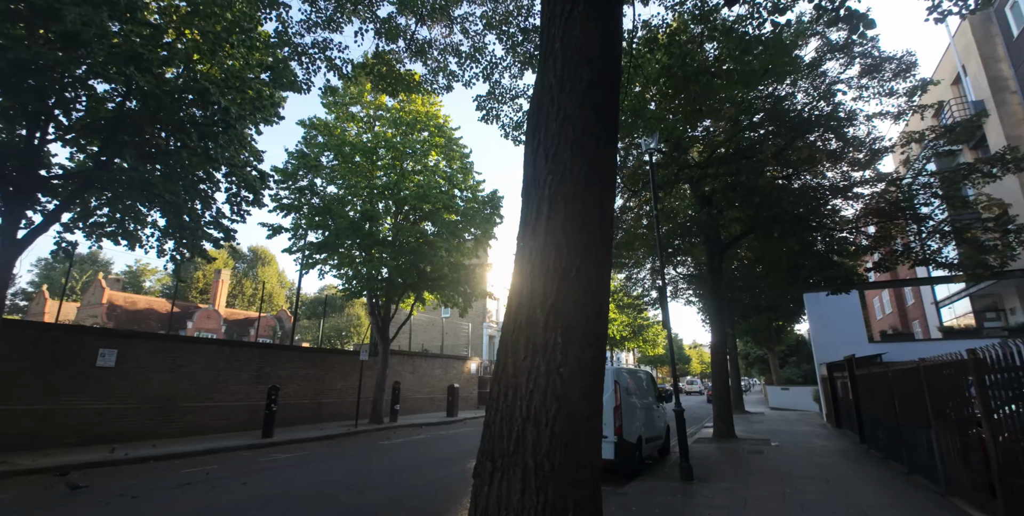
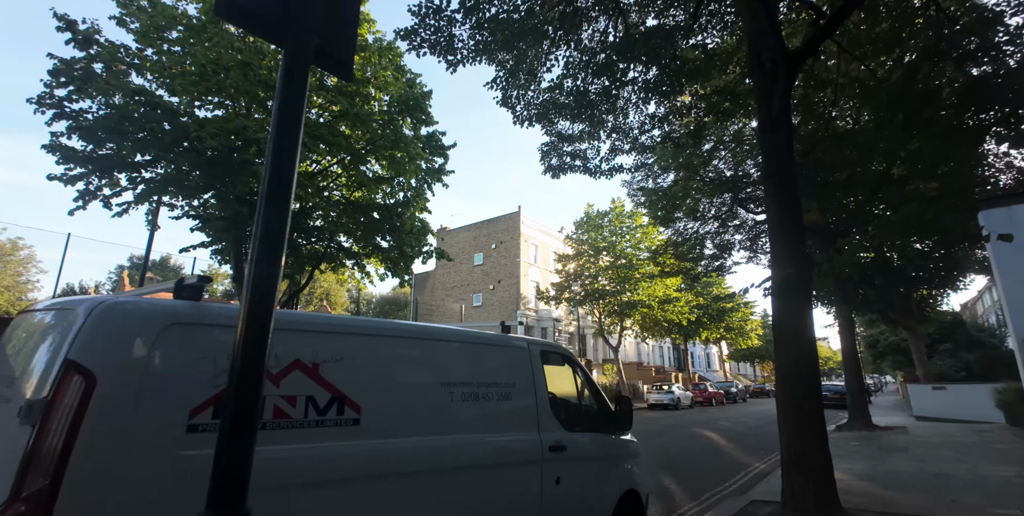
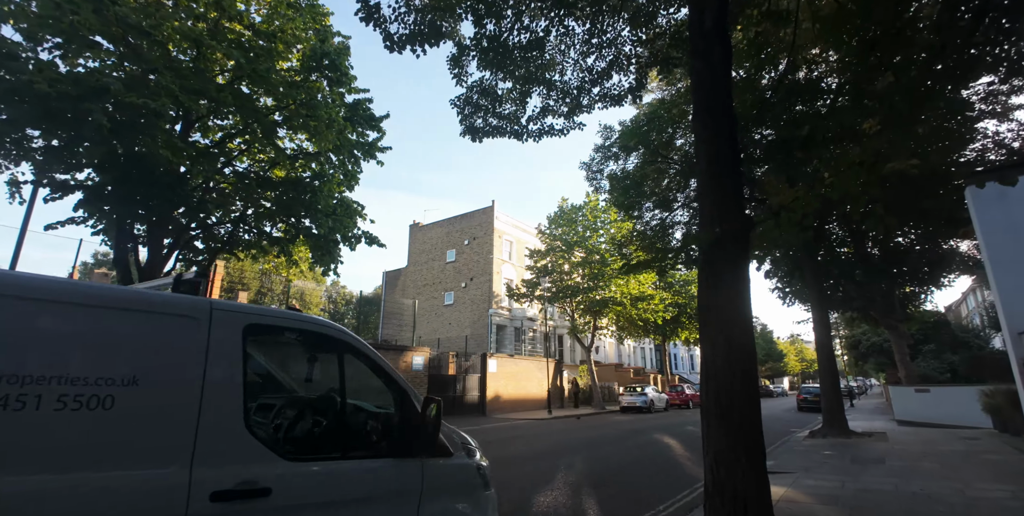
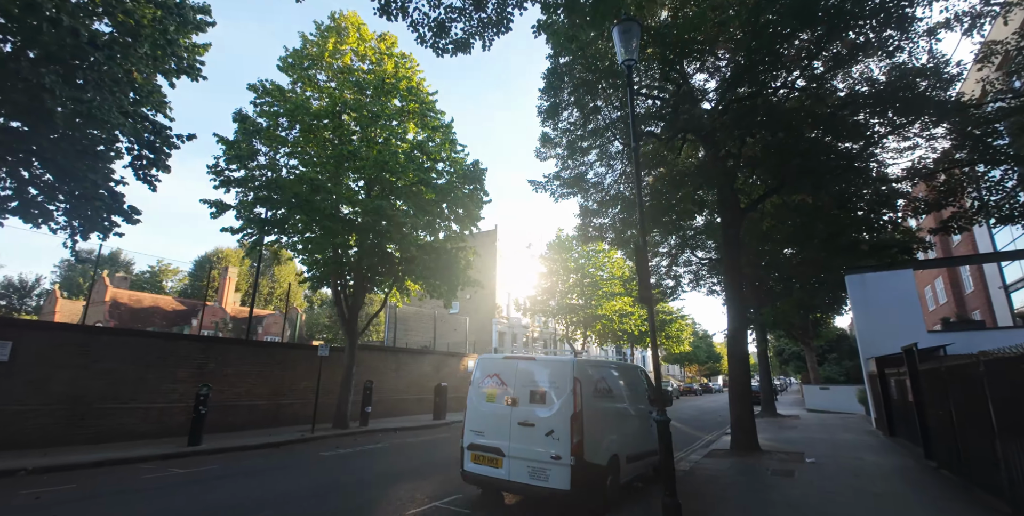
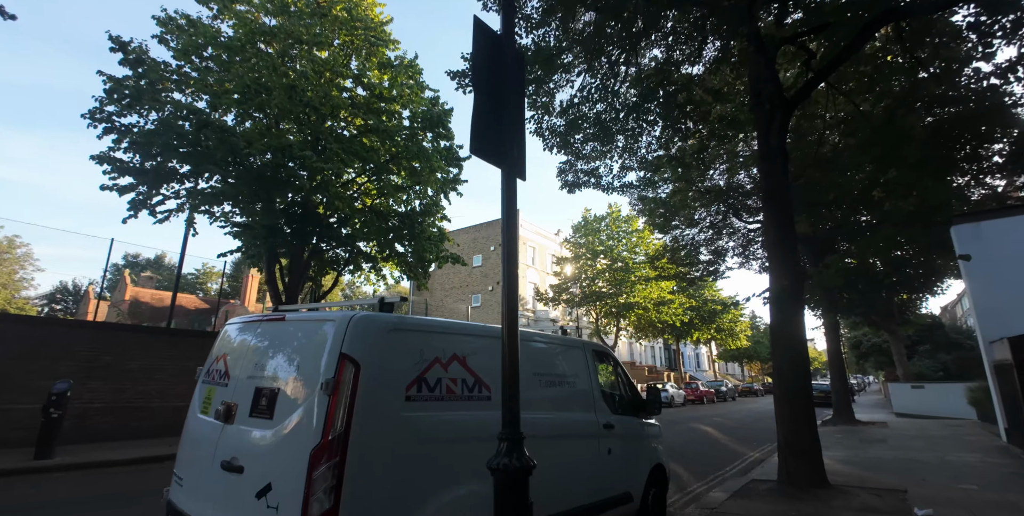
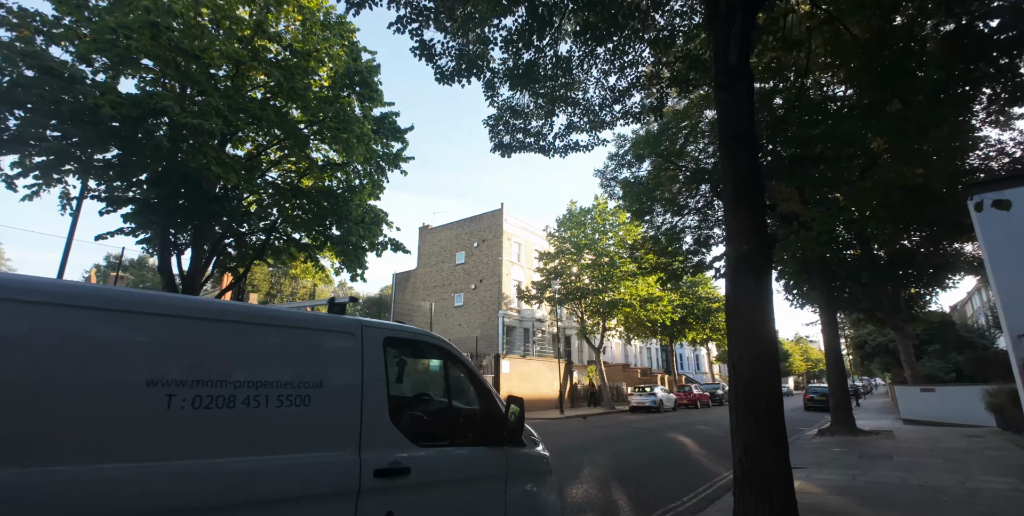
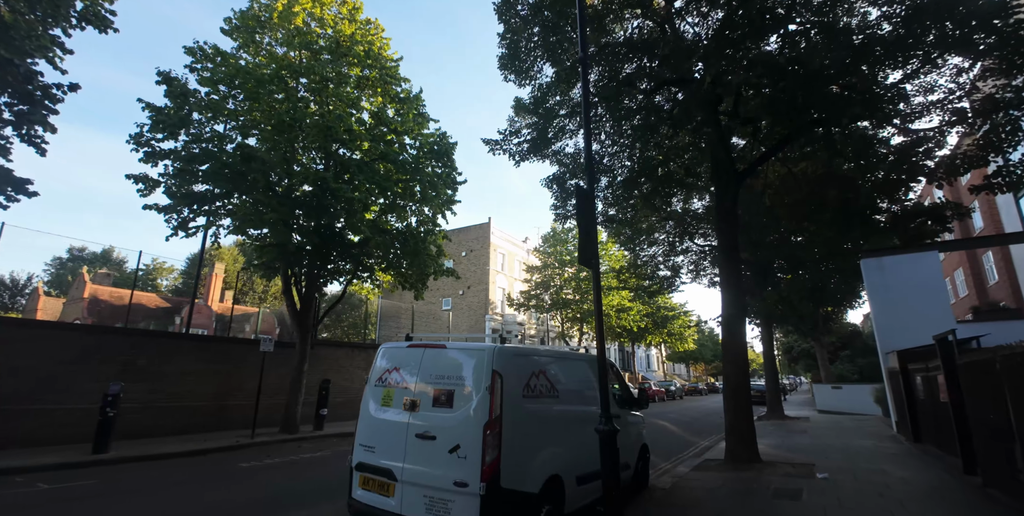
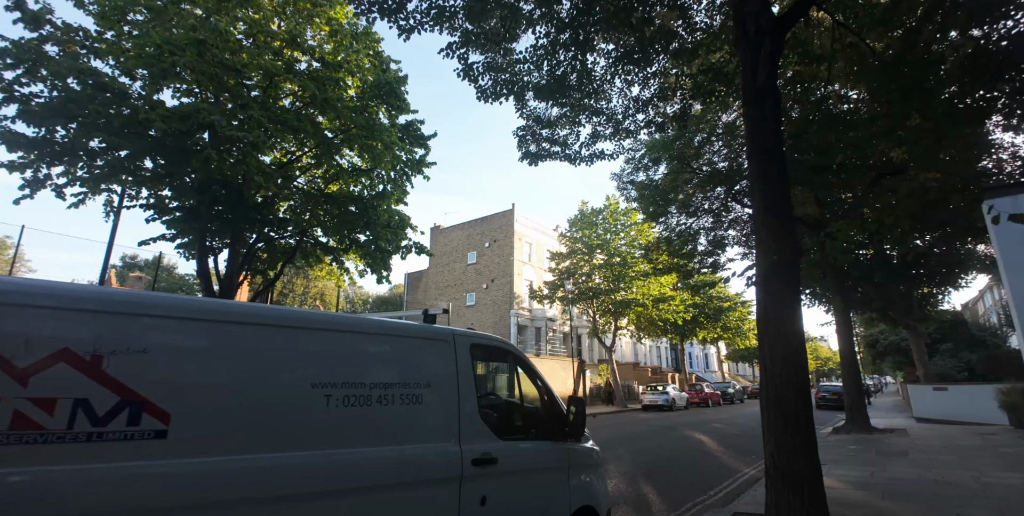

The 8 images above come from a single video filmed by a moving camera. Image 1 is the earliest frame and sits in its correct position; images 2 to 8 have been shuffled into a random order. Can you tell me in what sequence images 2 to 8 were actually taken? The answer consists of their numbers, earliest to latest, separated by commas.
4, 7, 5, 2, 8, 6, 3
